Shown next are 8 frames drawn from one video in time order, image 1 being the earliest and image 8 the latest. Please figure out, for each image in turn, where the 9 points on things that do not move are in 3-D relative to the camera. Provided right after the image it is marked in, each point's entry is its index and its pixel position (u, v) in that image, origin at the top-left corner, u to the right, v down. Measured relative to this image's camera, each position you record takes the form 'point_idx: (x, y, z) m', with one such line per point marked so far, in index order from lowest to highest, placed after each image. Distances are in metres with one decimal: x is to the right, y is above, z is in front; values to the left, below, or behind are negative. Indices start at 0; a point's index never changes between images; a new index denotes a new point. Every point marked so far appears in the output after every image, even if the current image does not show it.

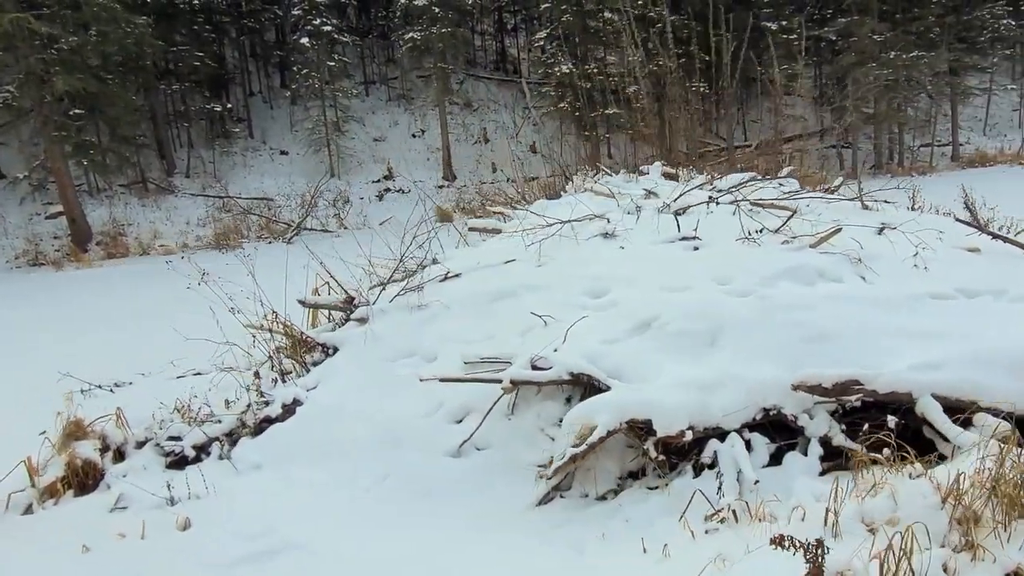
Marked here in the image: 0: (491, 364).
0: (-0.1, -0.3, +2.8) m
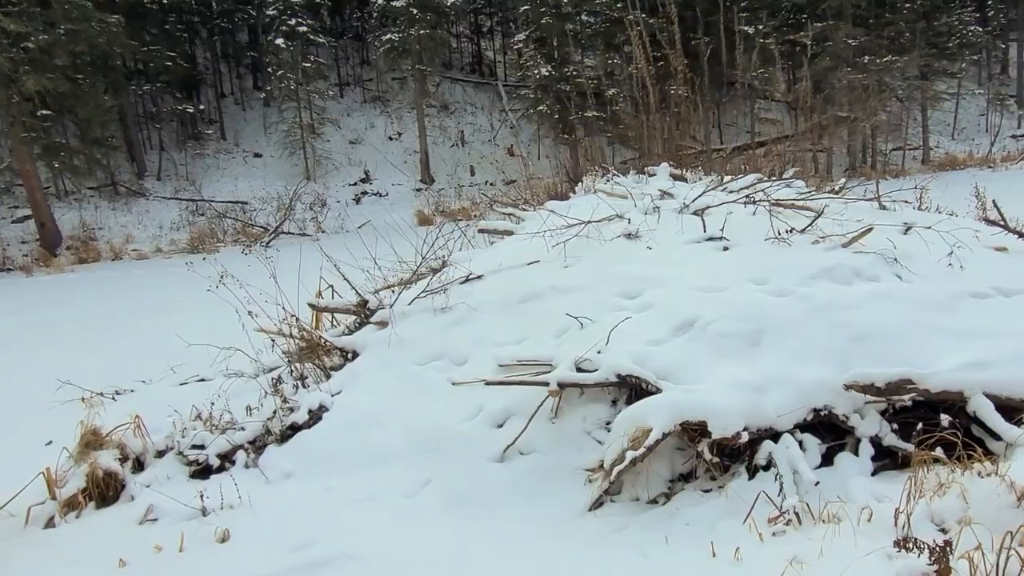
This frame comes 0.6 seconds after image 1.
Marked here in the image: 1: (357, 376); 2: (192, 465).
0: (+0.1, -0.3, +2.8) m
1: (-0.7, -0.4, +3.2) m
2: (-1.2, -0.7, +2.9) m
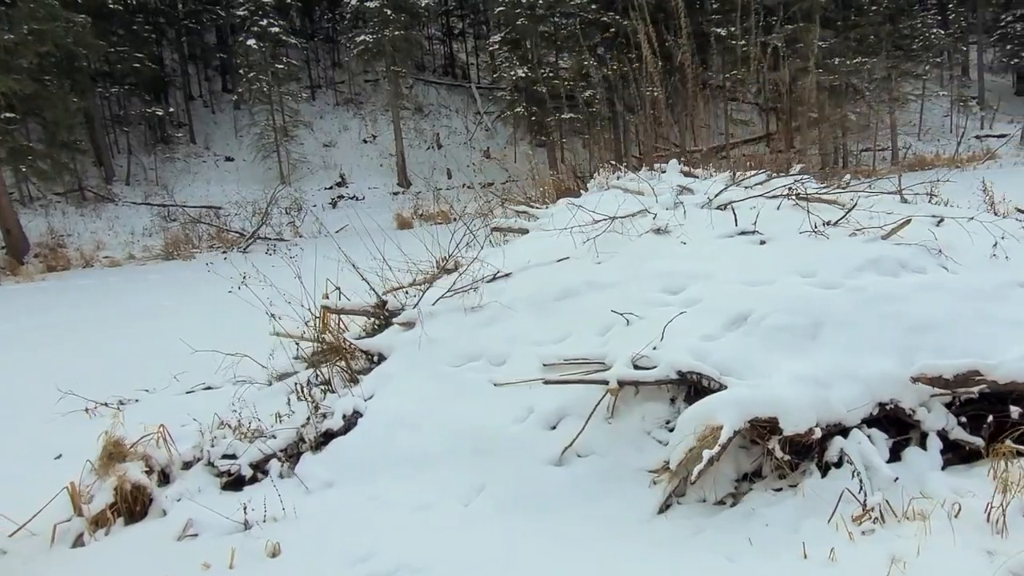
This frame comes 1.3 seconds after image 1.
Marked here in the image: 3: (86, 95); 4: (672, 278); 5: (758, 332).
0: (+0.3, -0.3, +2.7) m
1: (-0.5, -0.4, +3.1) m
2: (-1.1, -0.7, +2.7) m
3: (-11.3, +5.1, +19.7) m
4: (+0.7, 0.0, +3.0) m
5: (+0.8, -0.2, +2.6) m
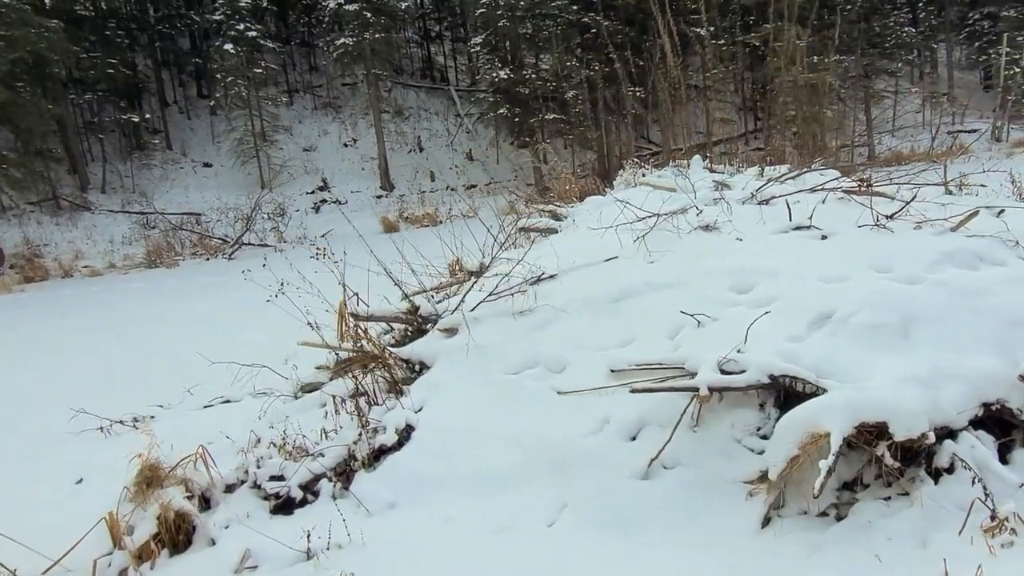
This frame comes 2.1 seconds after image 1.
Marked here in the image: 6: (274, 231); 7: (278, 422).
0: (+0.5, -0.3, +2.5) m
1: (-0.3, -0.4, +2.9) m
2: (-0.8, -0.7, +2.5) m
3: (-11.7, +4.8, +19.1) m
4: (+0.9, 0.0, +2.9) m
5: (+1.1, -0.1, +2.4) m
6: (-4.9, +1.2, +15.2) m
7: (-1.0, -0.6, +3.1) m
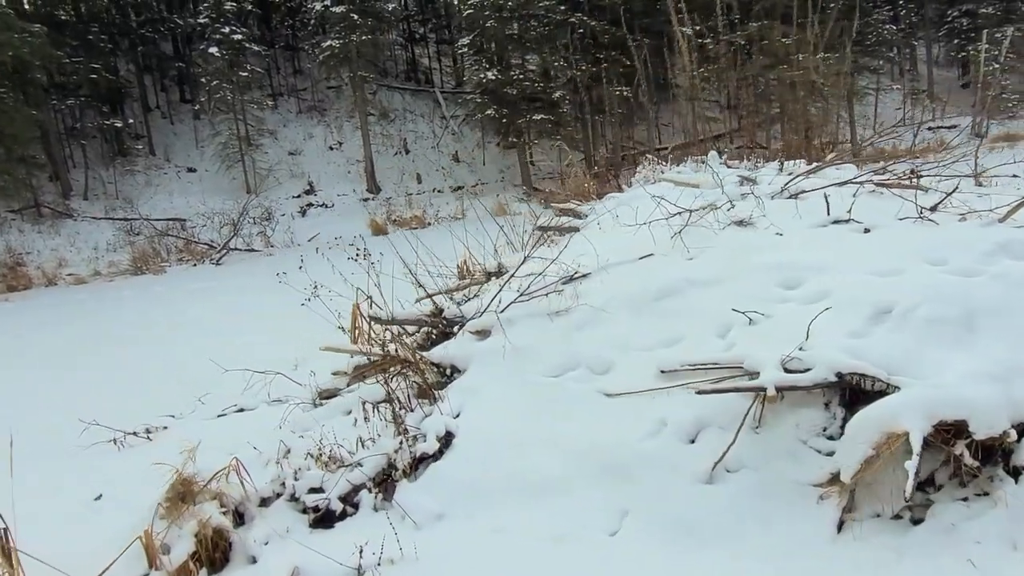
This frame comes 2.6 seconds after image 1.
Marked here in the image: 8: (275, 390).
0: (+0.6, -0.3, +2.4) m
1: (-0.1, -0.4, +2.8) m
2: (-0.7, -0.7, +2.4) m
3: (-12.0, +4.6, +18.8) m
4: (+1.0, +0.1, +2.8) m
5: (+1.2, -0.1, +2.3) m
6: (-5.1, +1.1, +15.0) m
7: (-0.8, -0.6, +3.0) m
8: (-1.3, -0.6, +4.1) m
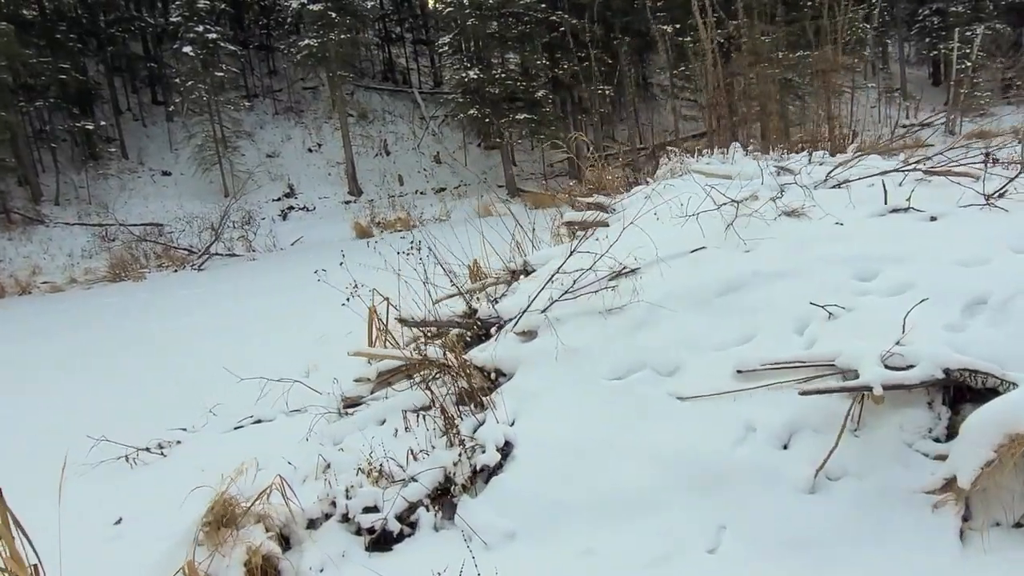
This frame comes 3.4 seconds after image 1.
0: (+0.9, -0.3, +2.3) m
1: (+0.1, -0.4, +2.6) m
2: (-0.4, -0.7, +2.2) m
3: (-12.4, +4.4, +18.2) m
4: (+1.2, +0.1, +2.6) m
5: (+1.5, -0.1, +2.2) m
6: (-5.3, +1.0, +14.7) m
7: (-0.6, -0.6, +2.7) m
8: (-1.1, -0.6, +3.8) m
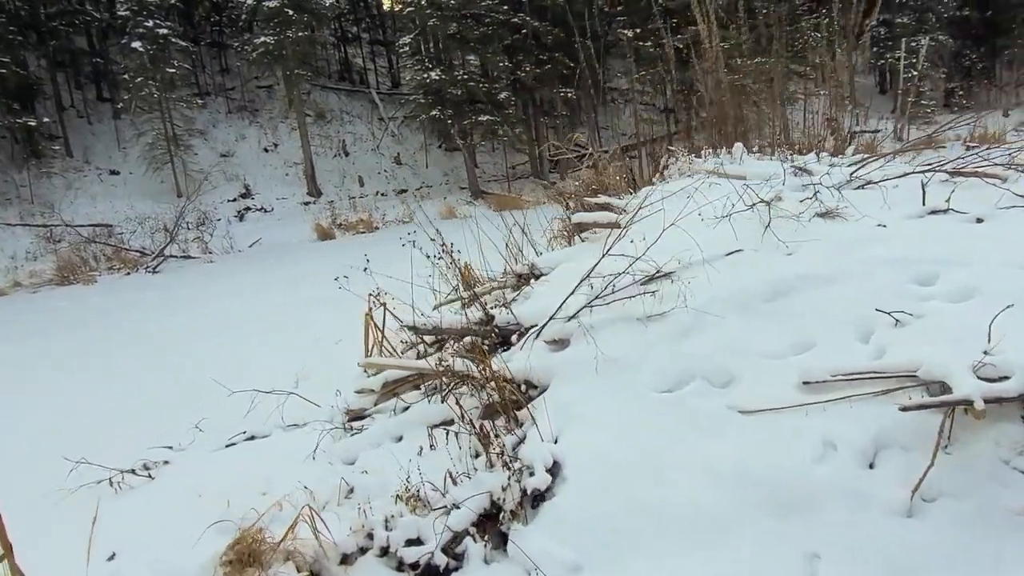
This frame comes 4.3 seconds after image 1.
0: (+1.0, -0.3, +2.1) m
1: (+0.2, -0.4, +2.4) m
2: (-0.3, -0.7, +2.0) m
3: (-13.2, +4.3, +17.2) m
4: (+1.4, +0.1, +2.5) m
5: (+1.6, -0.1, +2.1) m
6: (-5.9, +0.9, +14.1) m
7: (-0.5, -0.6, +2.5) m
8: (-1.1, -0.6, +3.6) m
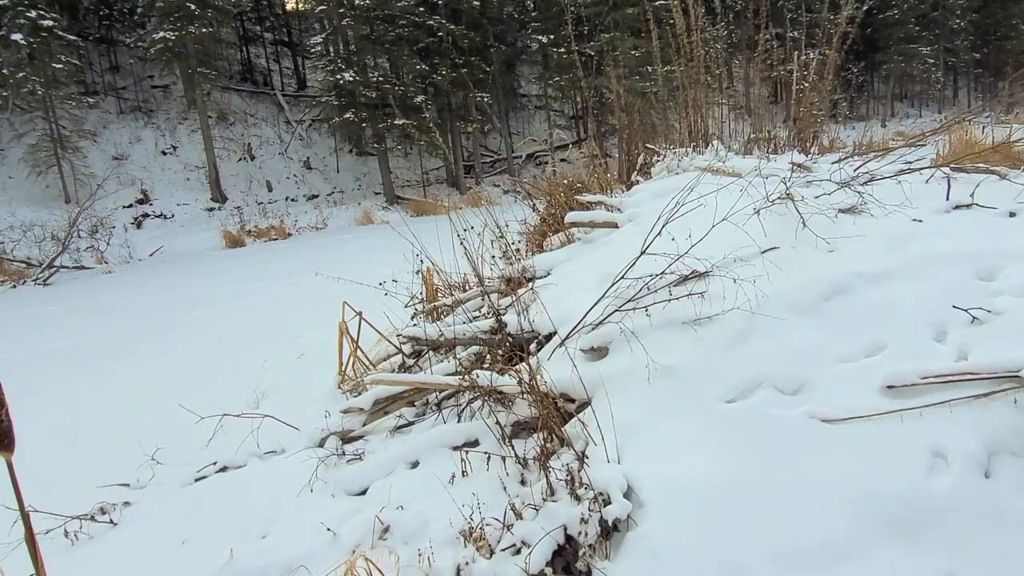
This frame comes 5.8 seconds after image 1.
0: (+1.2, -0.3, +2.0) m
1: (+0.4, -0.4, +2.1) m
2: (0.0, -0.7, +1.6) m
3: (-14.9, +3.9, +15.2) m
4: (+1.5, +0.1, +2.4) m
5: (+1.8, -0.1, +2.0) m
6: (-7.2, +0.7, +13.0) m
7: (-0.3, -0.6, +2.2) m
8: (-1.1, -0.6, +3.1) m
